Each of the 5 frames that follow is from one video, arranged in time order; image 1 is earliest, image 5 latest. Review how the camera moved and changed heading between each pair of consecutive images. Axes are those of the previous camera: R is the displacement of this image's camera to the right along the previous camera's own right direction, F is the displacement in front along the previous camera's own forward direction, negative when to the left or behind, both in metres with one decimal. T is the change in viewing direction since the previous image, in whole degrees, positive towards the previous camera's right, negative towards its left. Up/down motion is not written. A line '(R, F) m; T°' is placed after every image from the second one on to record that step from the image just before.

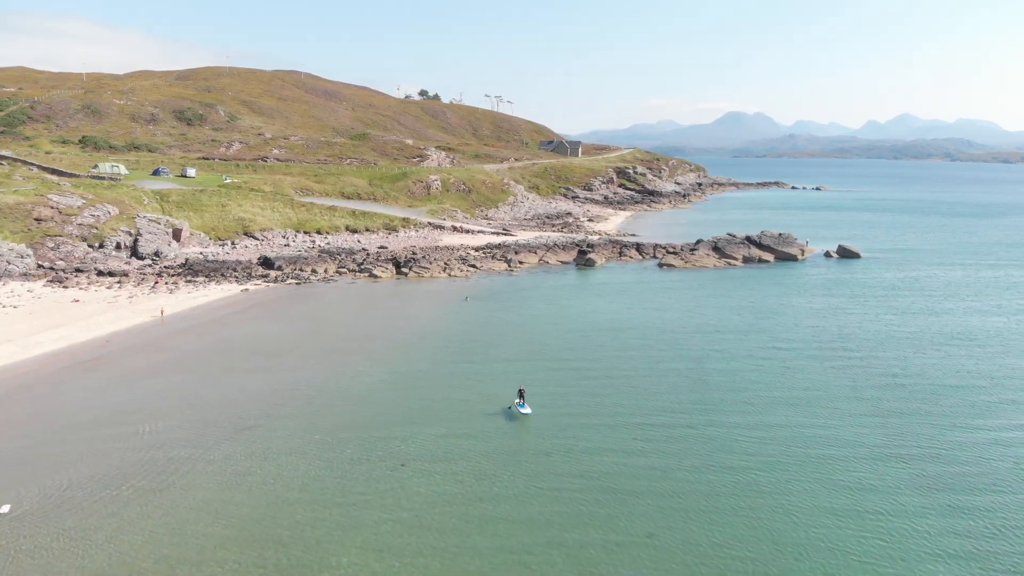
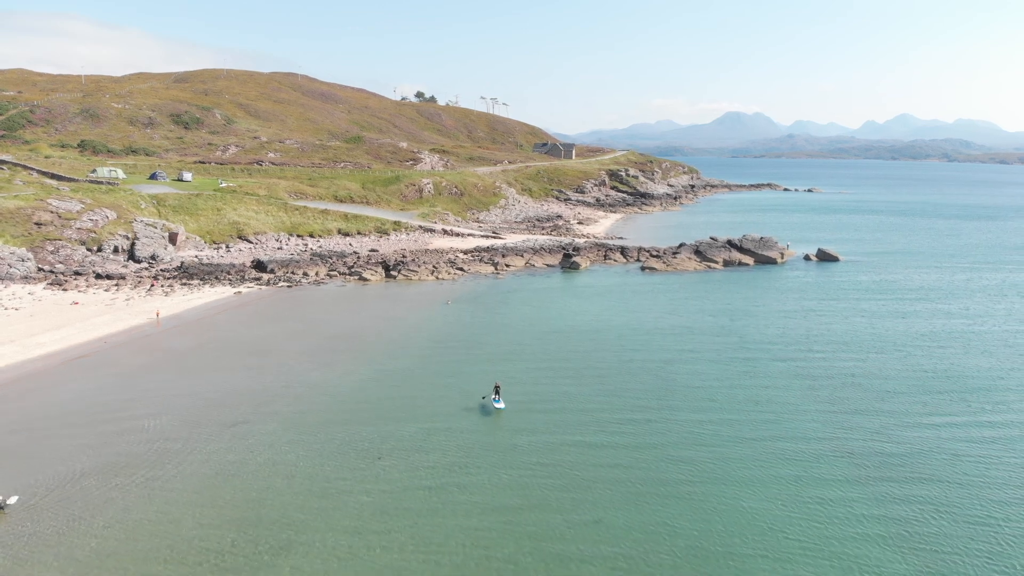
(+0.8, -1.8) m; 0°
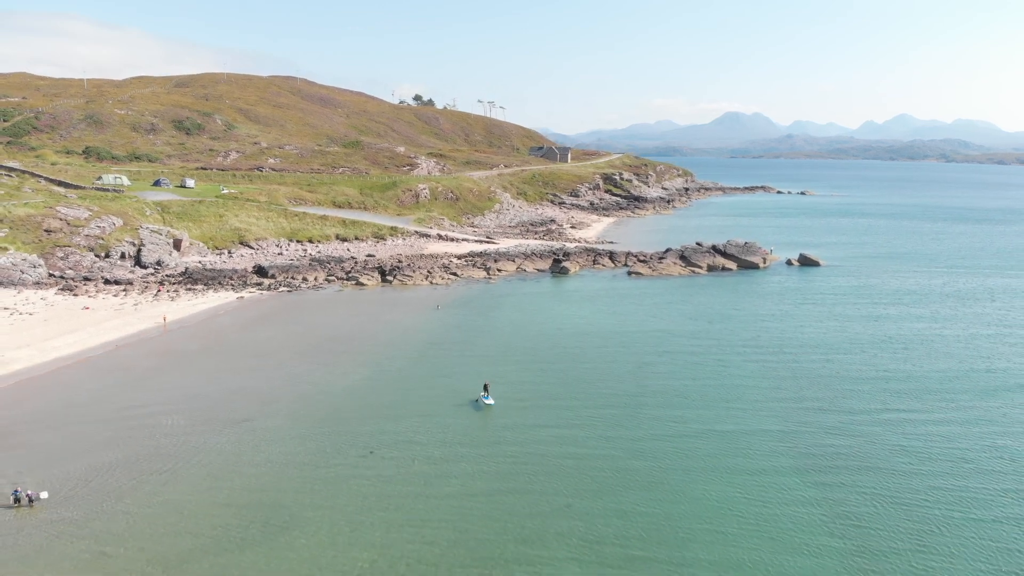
(+0.5, -2.4) m; 0°
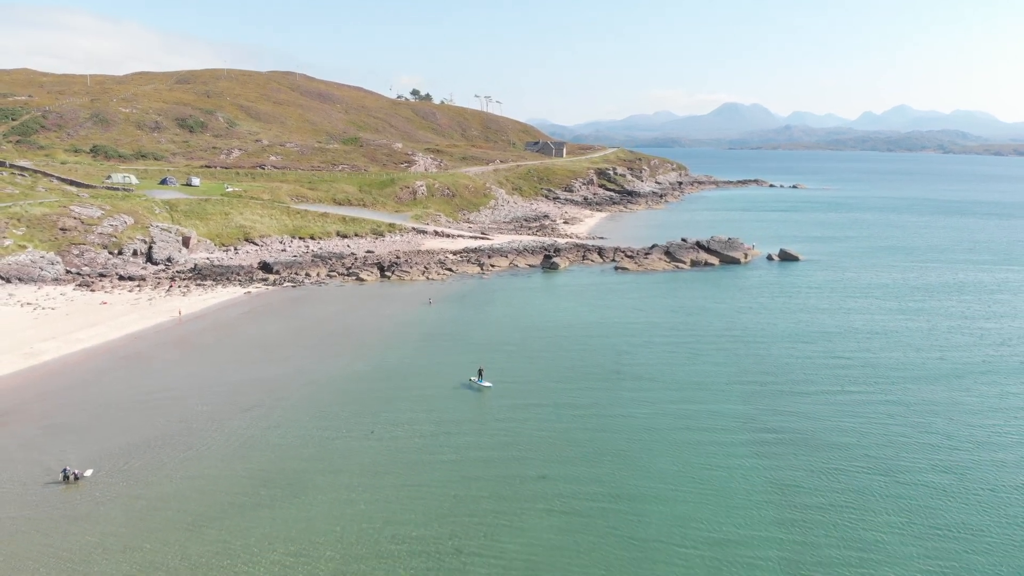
(+0.4, -3.3) m; 0°
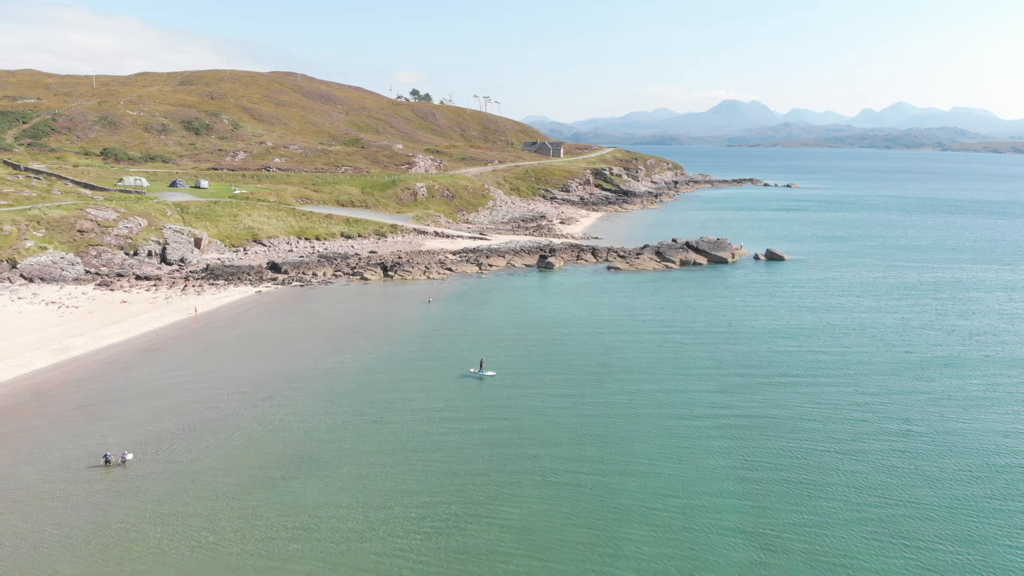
(+0.1, -3.1) m; 0°
